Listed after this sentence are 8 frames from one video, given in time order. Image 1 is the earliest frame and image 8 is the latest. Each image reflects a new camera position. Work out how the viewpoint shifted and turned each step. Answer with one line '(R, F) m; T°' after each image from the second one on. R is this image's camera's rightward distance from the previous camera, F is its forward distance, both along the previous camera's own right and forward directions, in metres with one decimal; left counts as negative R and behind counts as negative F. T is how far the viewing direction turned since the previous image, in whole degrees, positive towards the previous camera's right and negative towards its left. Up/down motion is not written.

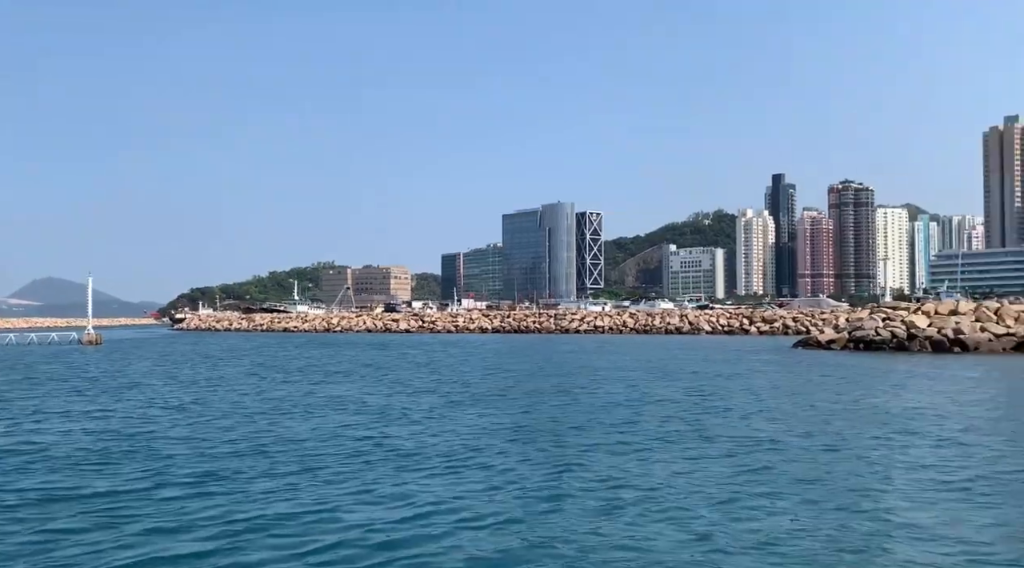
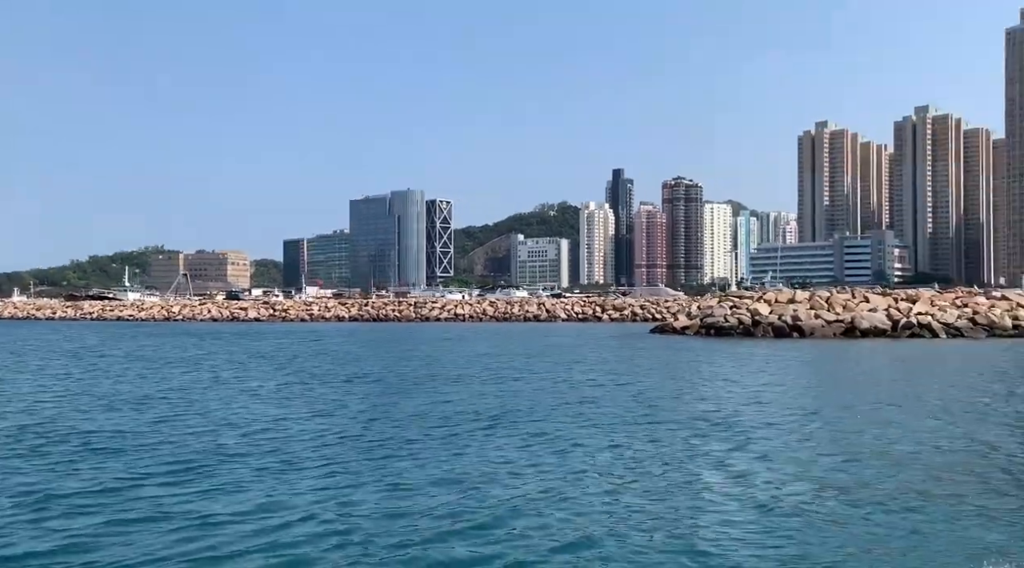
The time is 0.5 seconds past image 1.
(-2.9, -1.6) m; +10°
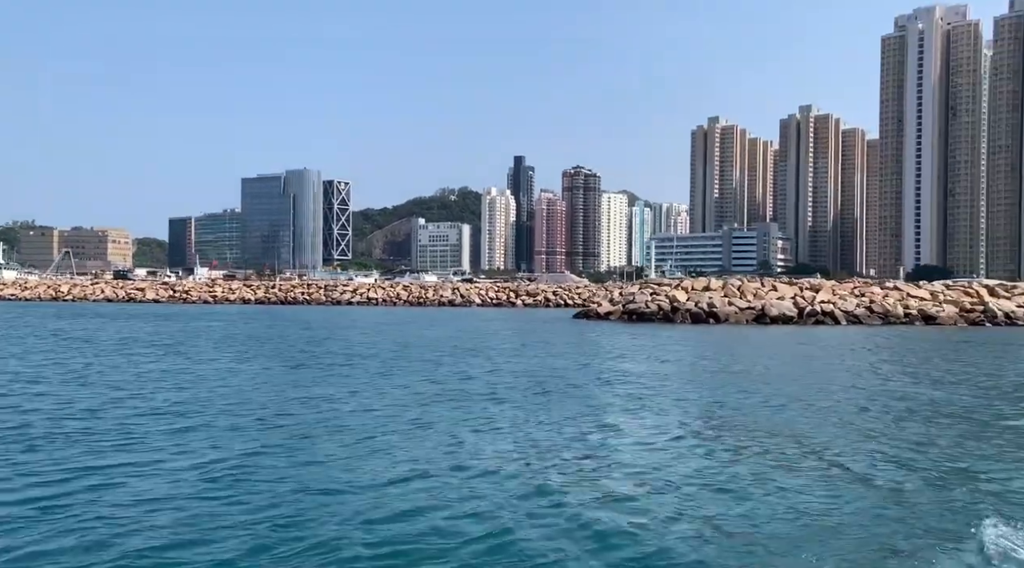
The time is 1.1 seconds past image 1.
(-3.1, -0.6) m; +7°
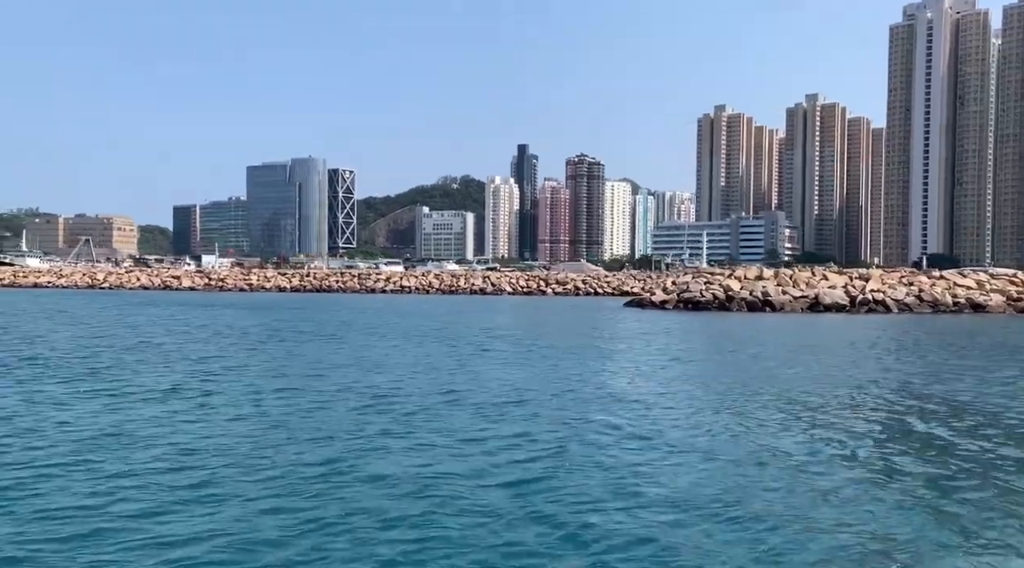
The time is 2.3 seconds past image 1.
(-5.3, -0.5) m; +1°
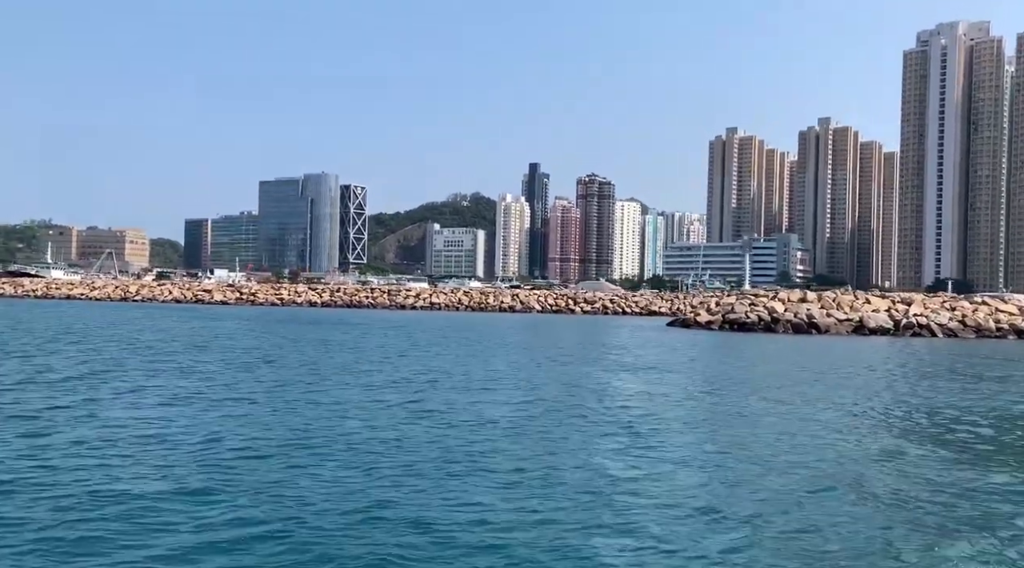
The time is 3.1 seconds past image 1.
(-3.8, -0.2) m; 0°
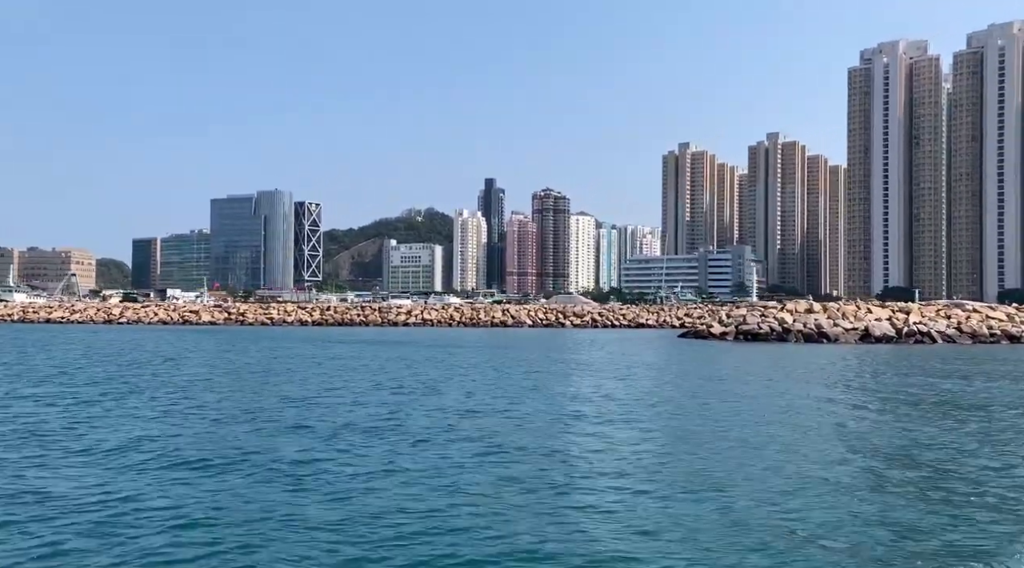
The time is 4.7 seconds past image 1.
(-6.5, -0.2) m; +4°
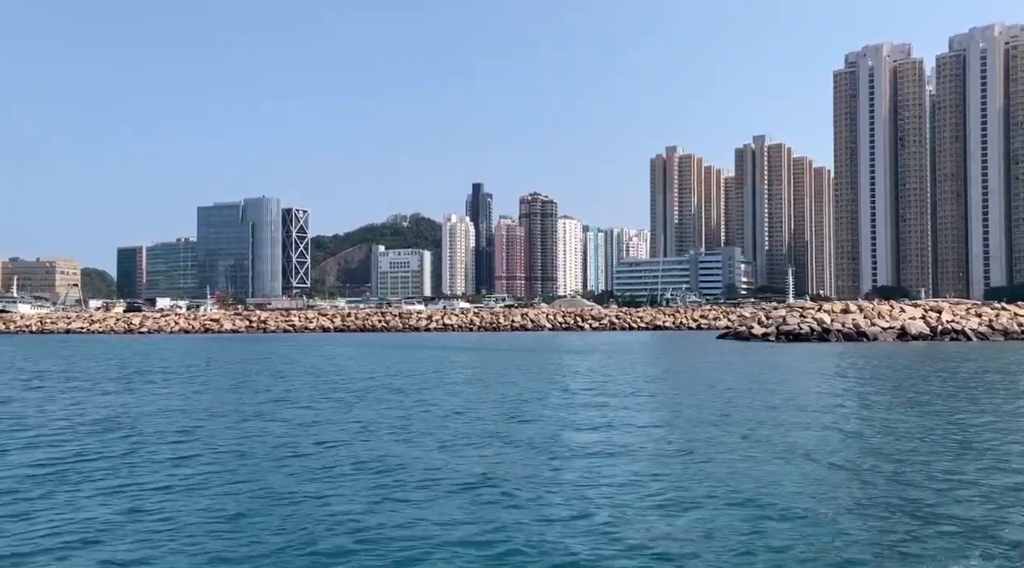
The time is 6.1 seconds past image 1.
(-5.9, +0.1) m; +2°
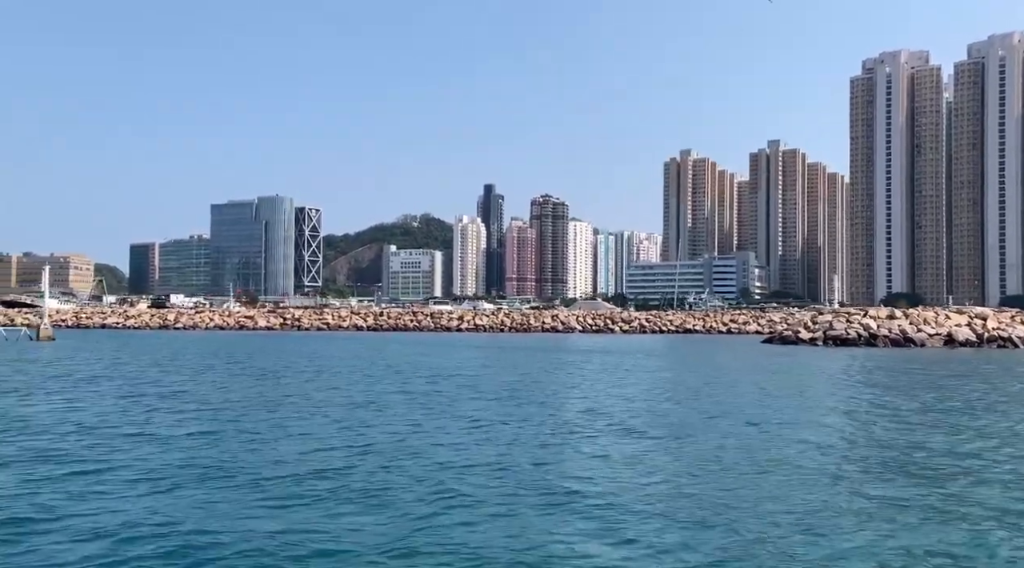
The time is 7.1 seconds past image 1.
(-4.0, +0.3) m; 0°
